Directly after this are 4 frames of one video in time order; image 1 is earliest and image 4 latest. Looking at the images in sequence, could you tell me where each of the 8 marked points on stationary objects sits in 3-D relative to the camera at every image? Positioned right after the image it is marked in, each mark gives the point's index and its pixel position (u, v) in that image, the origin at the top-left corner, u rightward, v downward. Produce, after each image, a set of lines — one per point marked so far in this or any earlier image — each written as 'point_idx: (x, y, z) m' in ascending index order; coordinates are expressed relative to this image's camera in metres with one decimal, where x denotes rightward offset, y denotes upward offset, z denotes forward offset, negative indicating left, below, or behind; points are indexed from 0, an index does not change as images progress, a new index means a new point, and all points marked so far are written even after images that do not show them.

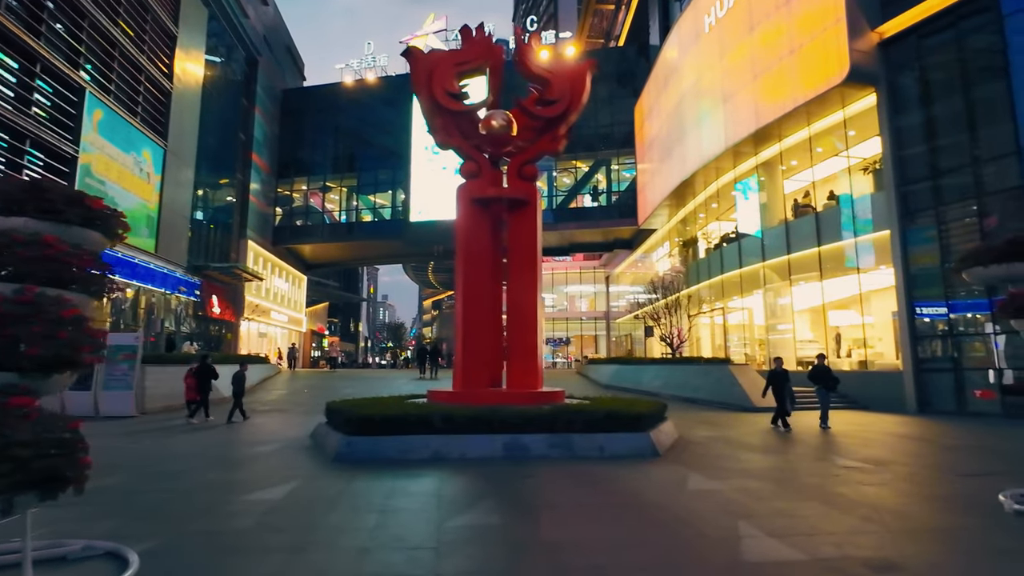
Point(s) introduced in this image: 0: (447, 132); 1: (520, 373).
0: (-1.5, +3.5, +12.3) m
1: (+0.2, -1.8, +11.9) m
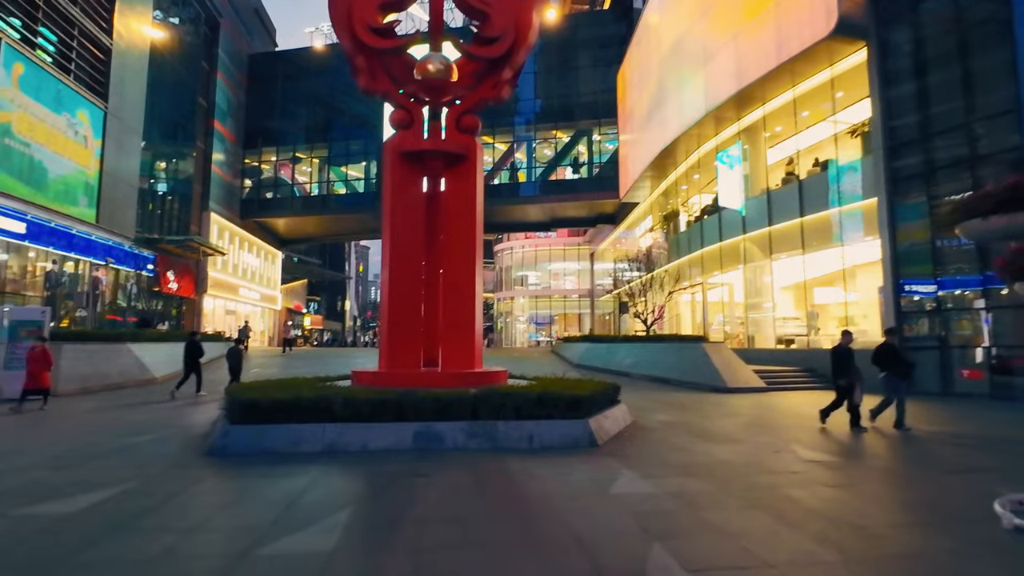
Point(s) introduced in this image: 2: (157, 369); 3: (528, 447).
0: (-2.7, +4.1, +10.7) m
1: (-1.1, -1.2, +10.6) m
2: (-11.7, -2.7, +18.1) m
3: (+0.2, -2.2, +7.7) m
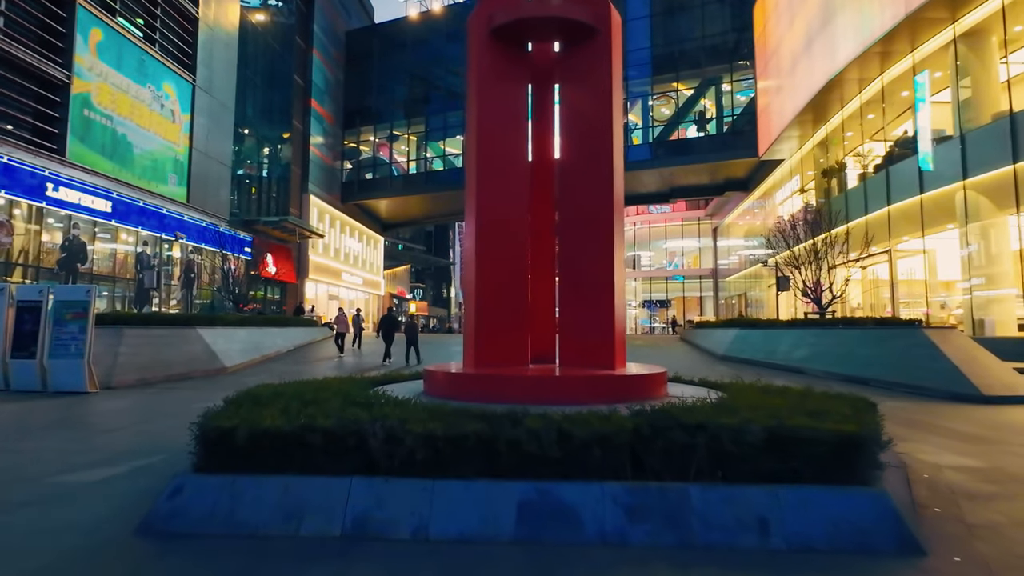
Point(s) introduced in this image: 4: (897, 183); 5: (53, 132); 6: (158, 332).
0: (-0.8, +4.7, +7.0) m
1: (+0.9, -0.6, +6.7) m
2: (-8.2, -2.0, +16.0) m
3: (+1.6, -1.7, +3.7) m
4: (+13.8, +3.7, +19.8) m
5: (-14.2, +4.8, +17.0) m
6: (-8.9, -1.1, +13.6) m
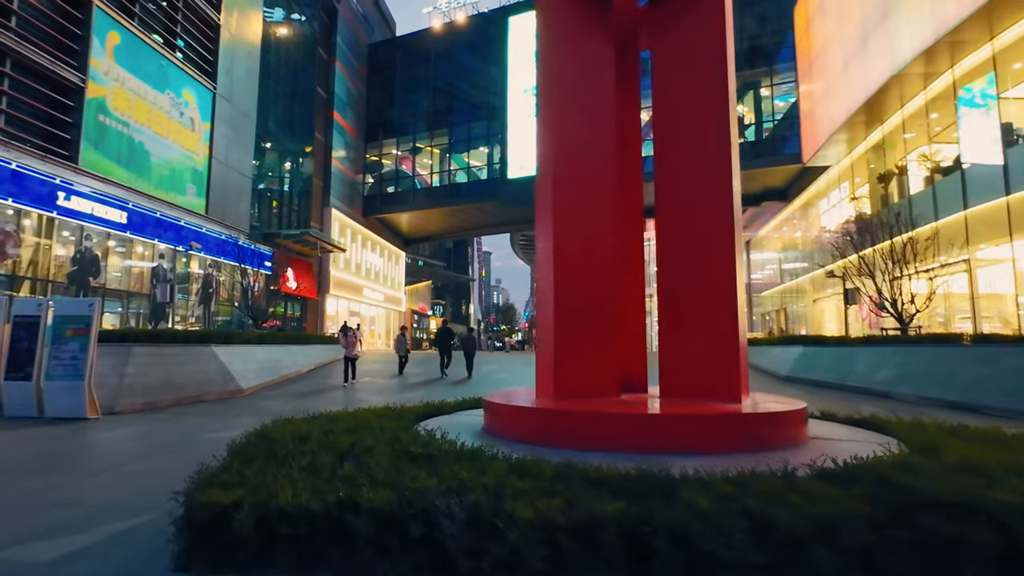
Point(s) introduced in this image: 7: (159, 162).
0: (0.0, +4.6, +5.7) m
1: (+1.7, -0.7, +5.2) m
2: (-7.0, -2.4, +14.7) m
3: (+2.4, -1.7, +2.1) m
4: (+15.0, +3.3, +18.0) m
5: (-13.1, +4.4, +16.1) m
6: (-7.8, -1.4, +12.4) m
7: (-12.5, +4.5, +19.4) m
